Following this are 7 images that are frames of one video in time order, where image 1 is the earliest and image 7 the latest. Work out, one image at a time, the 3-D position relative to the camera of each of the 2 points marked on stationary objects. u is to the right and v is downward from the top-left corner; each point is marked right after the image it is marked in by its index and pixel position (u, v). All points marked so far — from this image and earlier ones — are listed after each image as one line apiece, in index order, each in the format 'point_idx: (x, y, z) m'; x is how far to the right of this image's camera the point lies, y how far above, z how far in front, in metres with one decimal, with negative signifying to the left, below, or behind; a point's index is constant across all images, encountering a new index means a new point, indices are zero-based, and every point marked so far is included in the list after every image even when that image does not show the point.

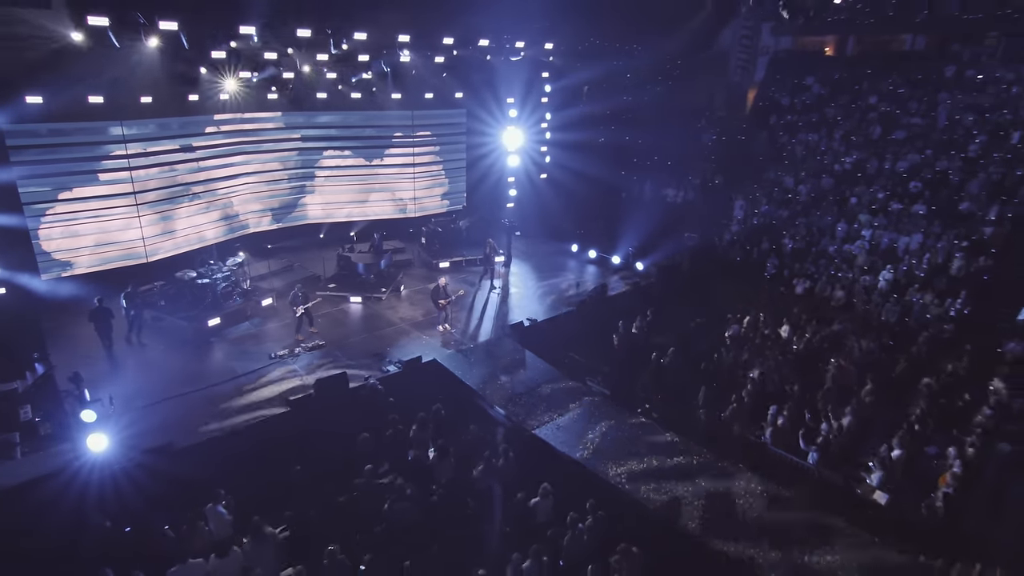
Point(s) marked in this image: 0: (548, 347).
0: (+1.1, -1.2, +13.5) m
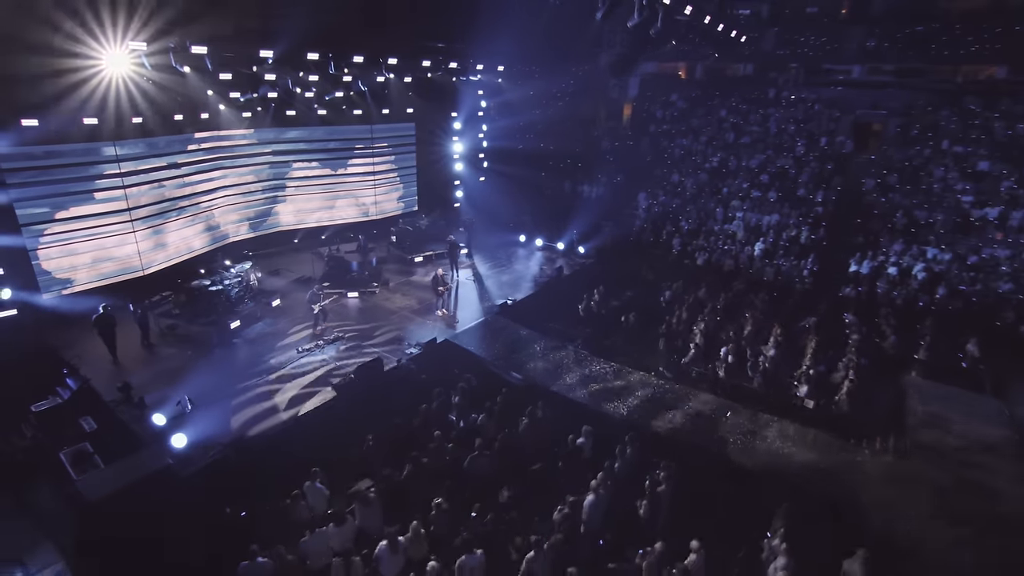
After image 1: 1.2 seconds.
0: (+0.6, -0.7, +15.8) m
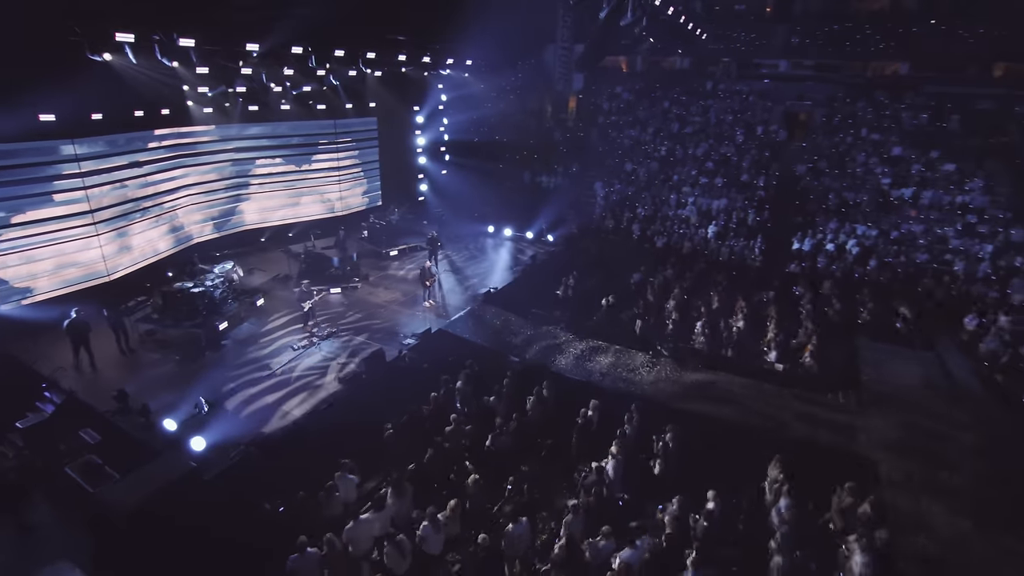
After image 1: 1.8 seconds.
0: (0.0, -0.3, +16.4) m
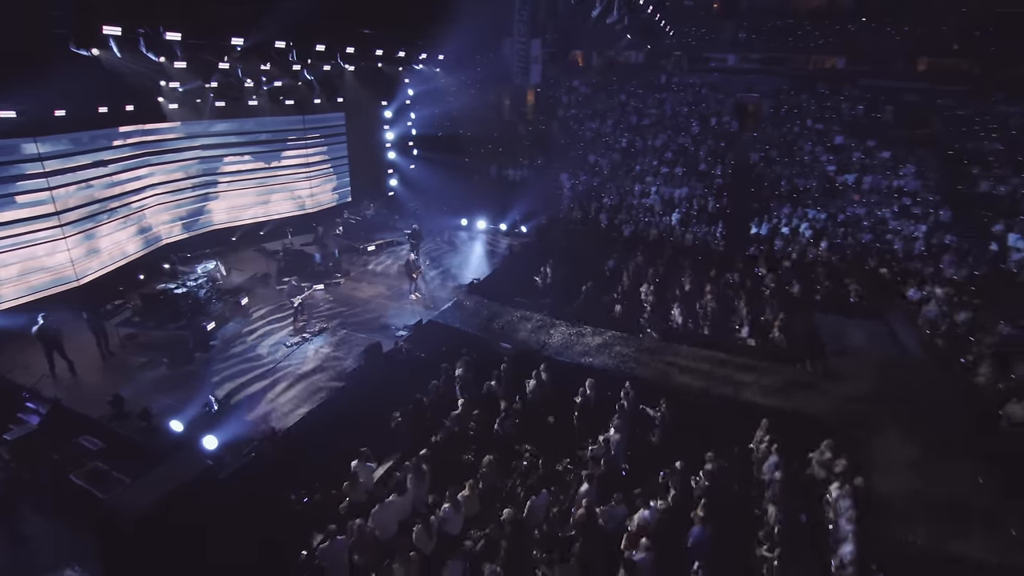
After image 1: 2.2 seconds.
0: (-0.6, 0.0, +16.7) m
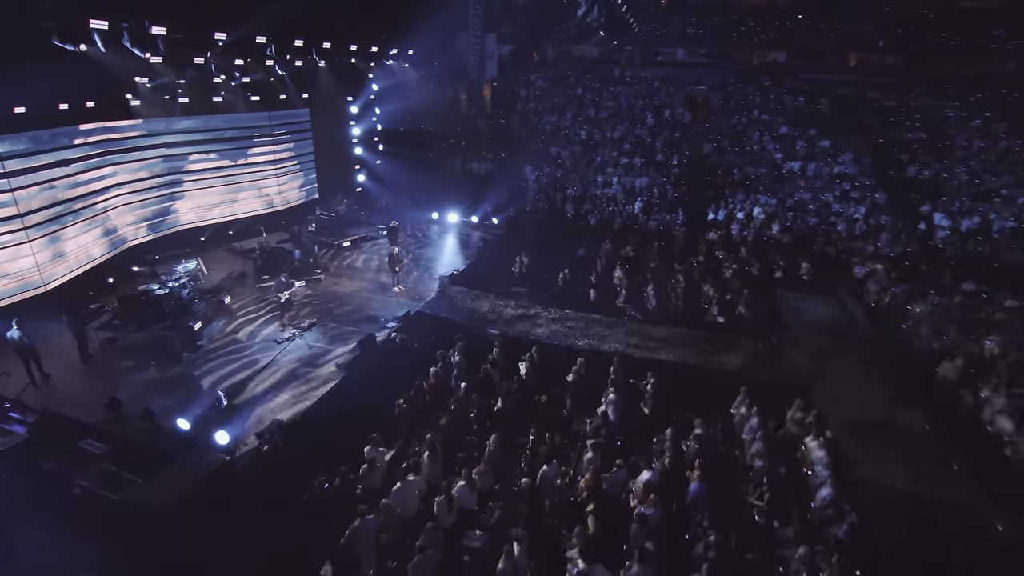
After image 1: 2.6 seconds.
0: (-1.3, +0.3, +17.1) m
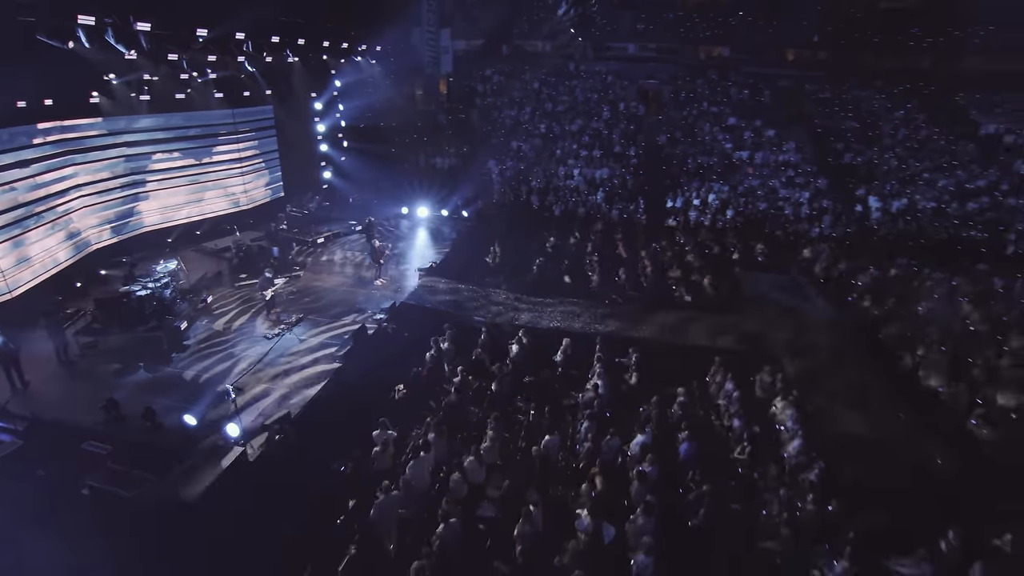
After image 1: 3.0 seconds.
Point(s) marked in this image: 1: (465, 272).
0: (-2.0, +0.5, +17.5) m
1: (-1.6, +0.5, +17.3) m
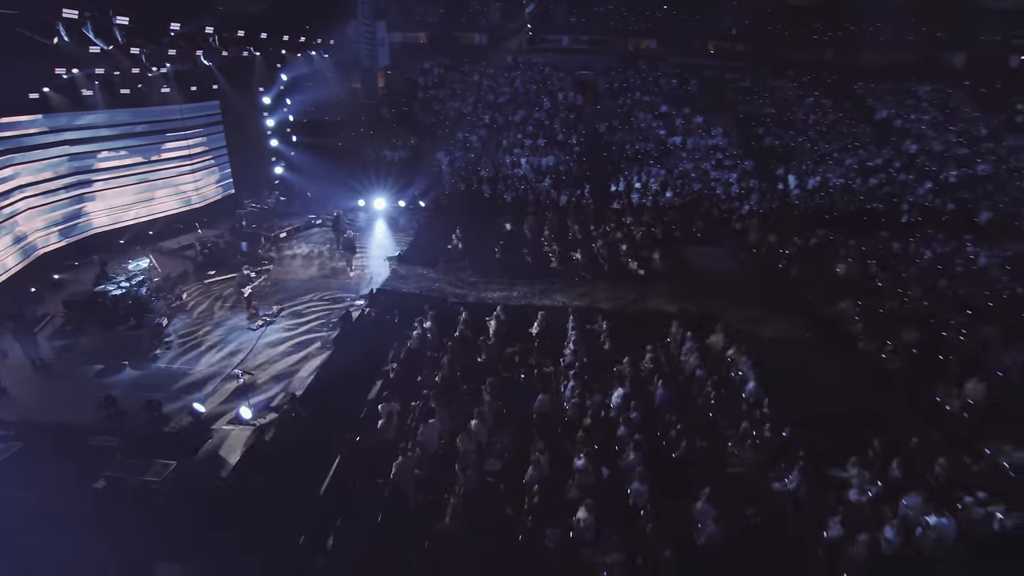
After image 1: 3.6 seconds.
0: (-3.2, +1.0, +18.0) m
1: (-2.8, +0.9, +17.9) m
